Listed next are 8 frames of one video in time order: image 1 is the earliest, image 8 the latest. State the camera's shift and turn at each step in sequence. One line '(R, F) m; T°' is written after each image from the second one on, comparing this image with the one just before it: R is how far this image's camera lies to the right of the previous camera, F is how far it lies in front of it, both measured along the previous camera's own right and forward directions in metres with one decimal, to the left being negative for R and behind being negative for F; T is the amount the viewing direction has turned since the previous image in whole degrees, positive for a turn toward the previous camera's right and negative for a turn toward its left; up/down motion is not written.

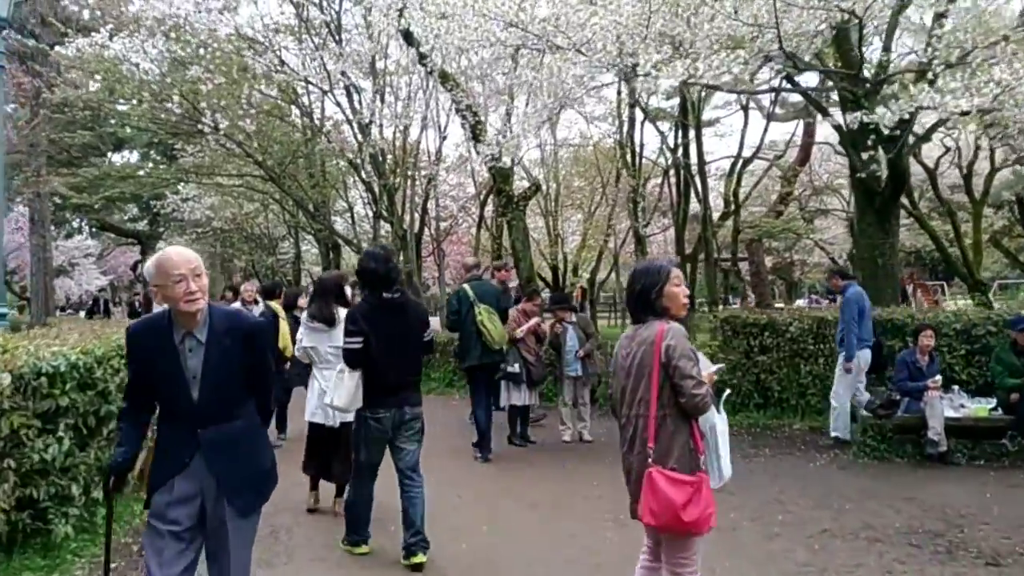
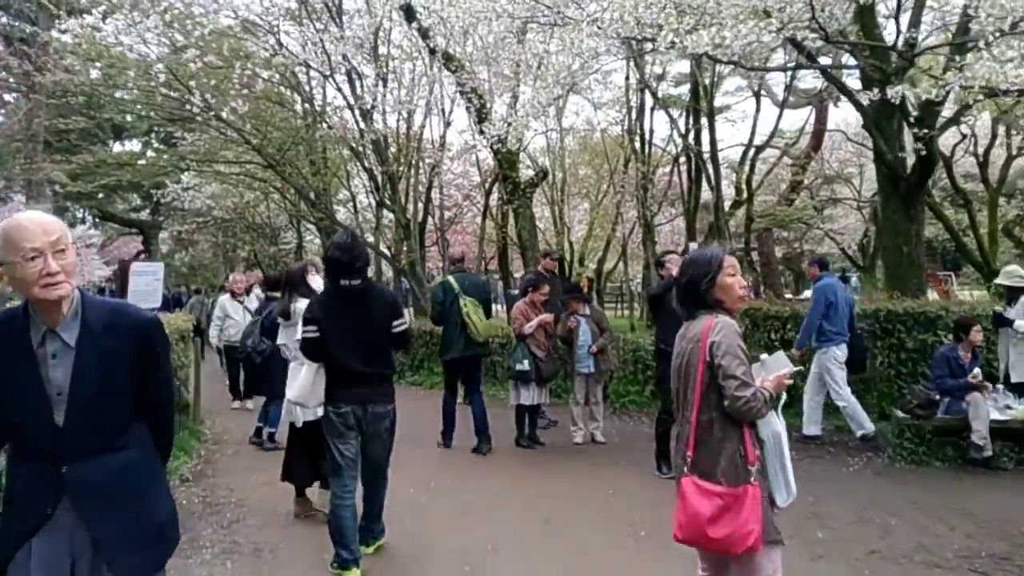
(0.0, +0.6) m; 0°
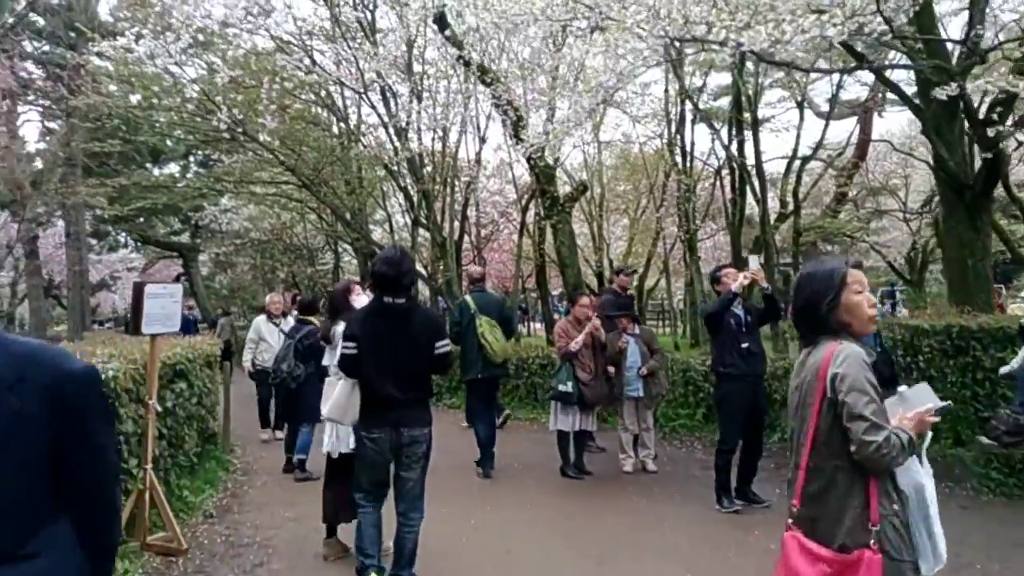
(0.0, +0.5) m; -2°
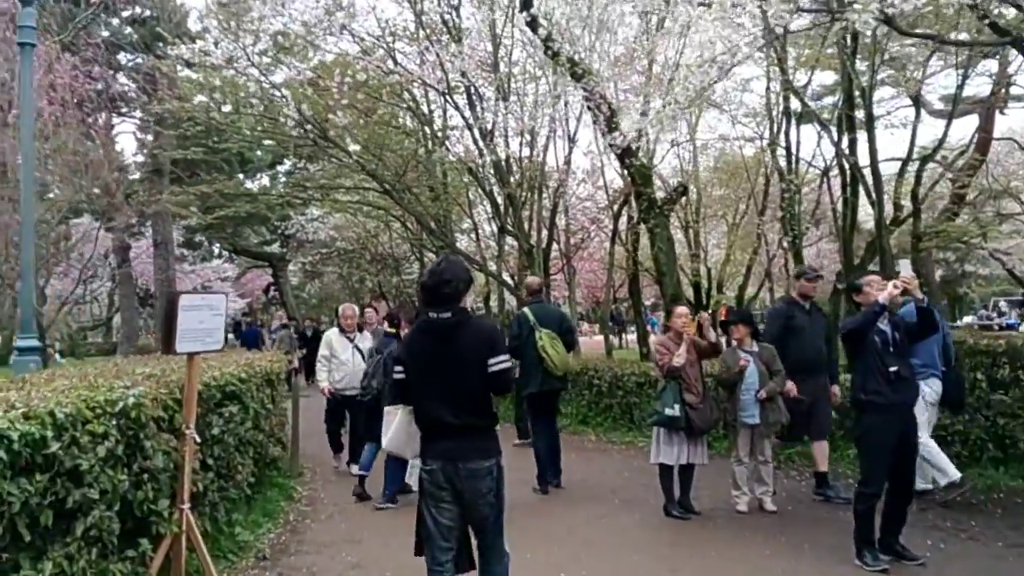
(0.0, +1.0) m; -5°
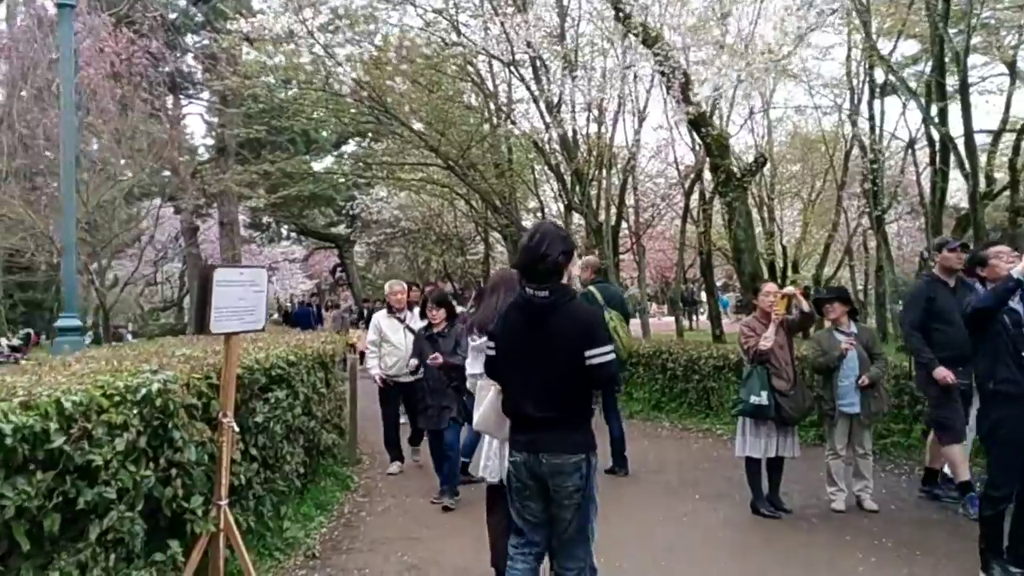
(0.0, +0.6) m; -4°
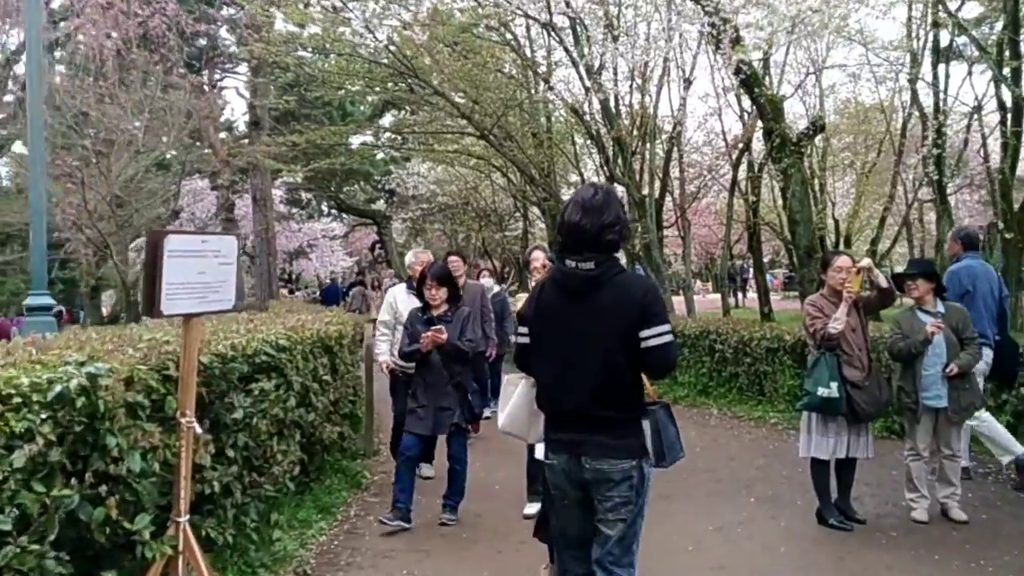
(+0.1, +0.8) m; -3°
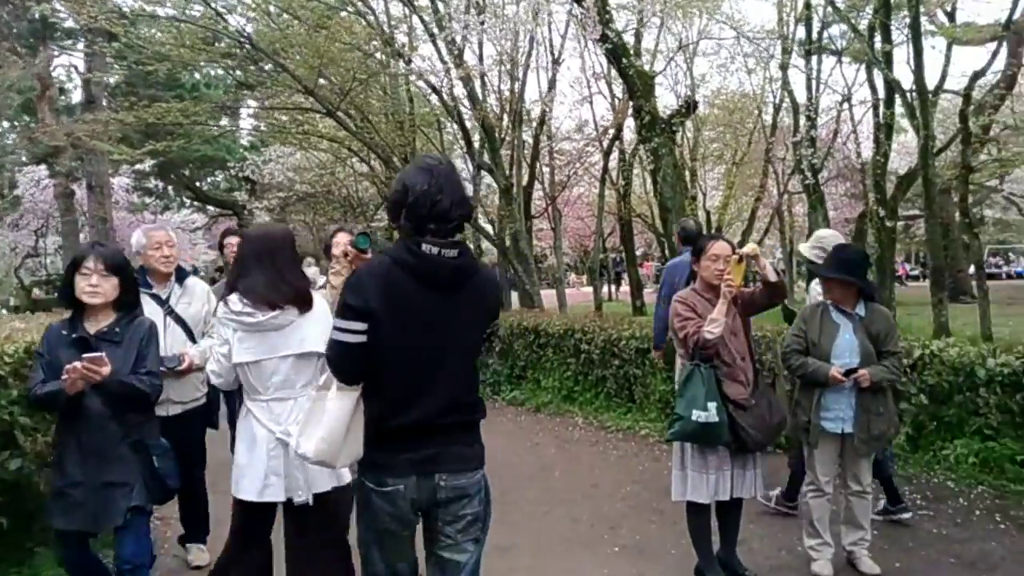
(+0.4, +1.3) m; +7°
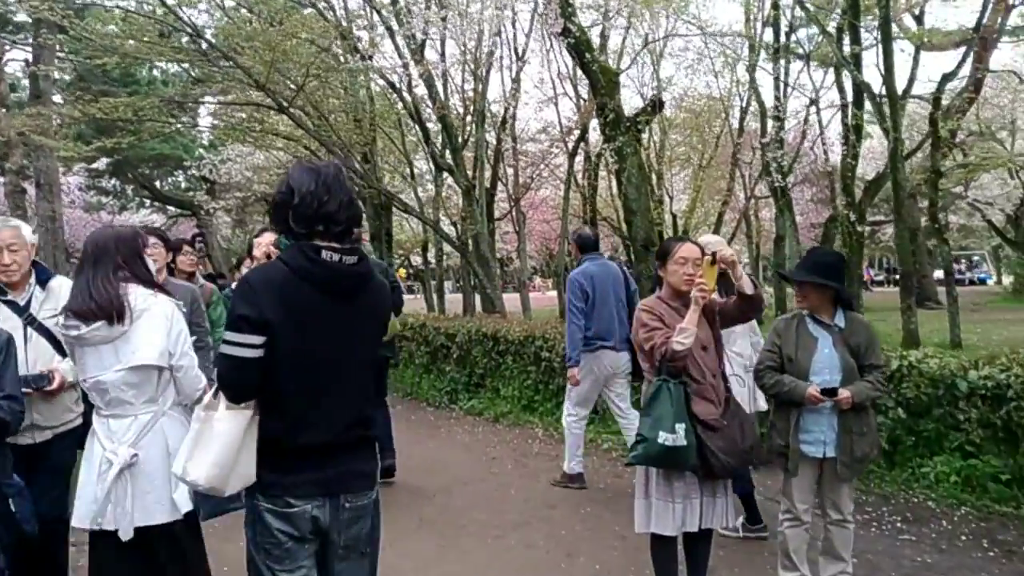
(+0.1, +0.4) m; +2°
